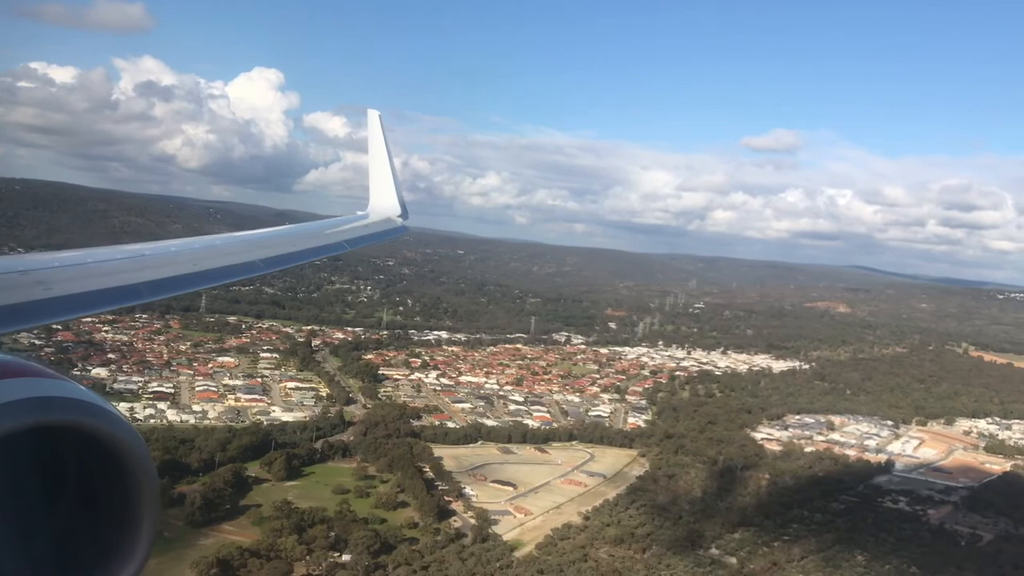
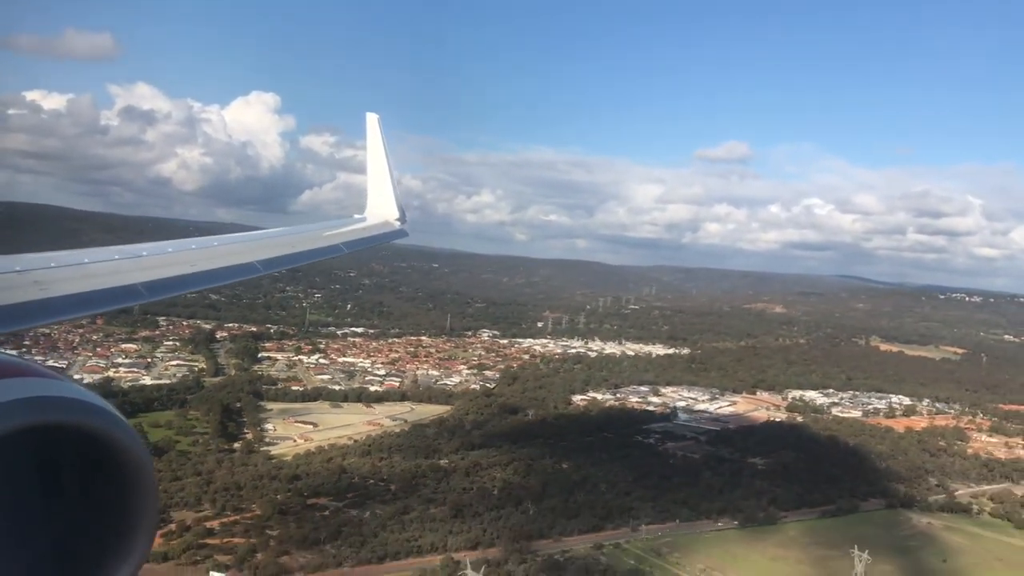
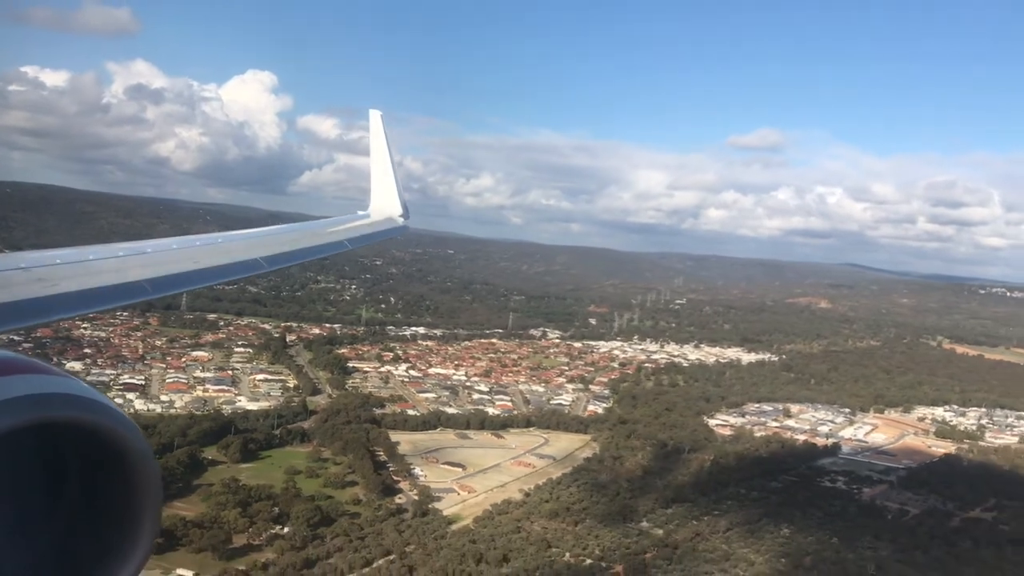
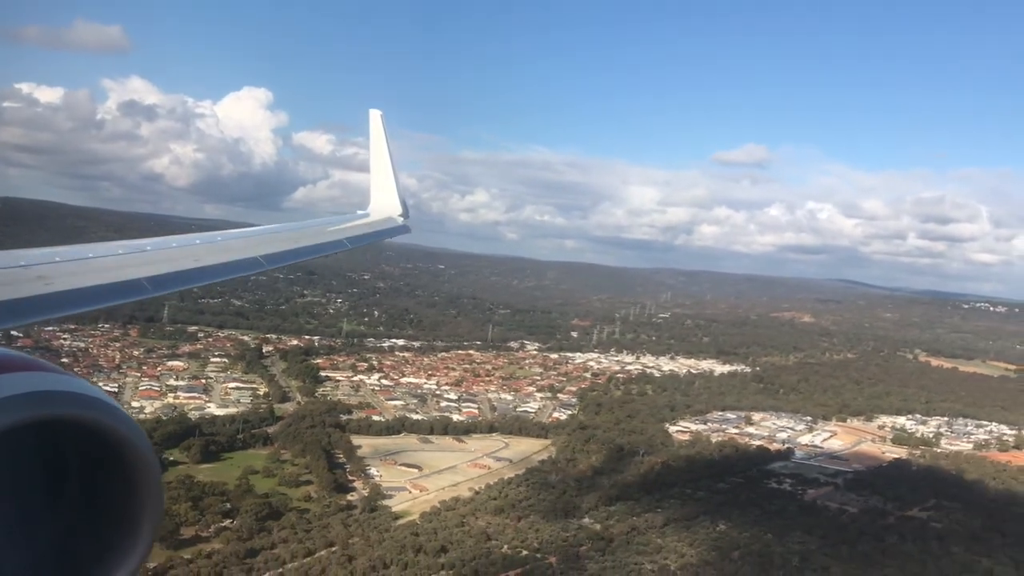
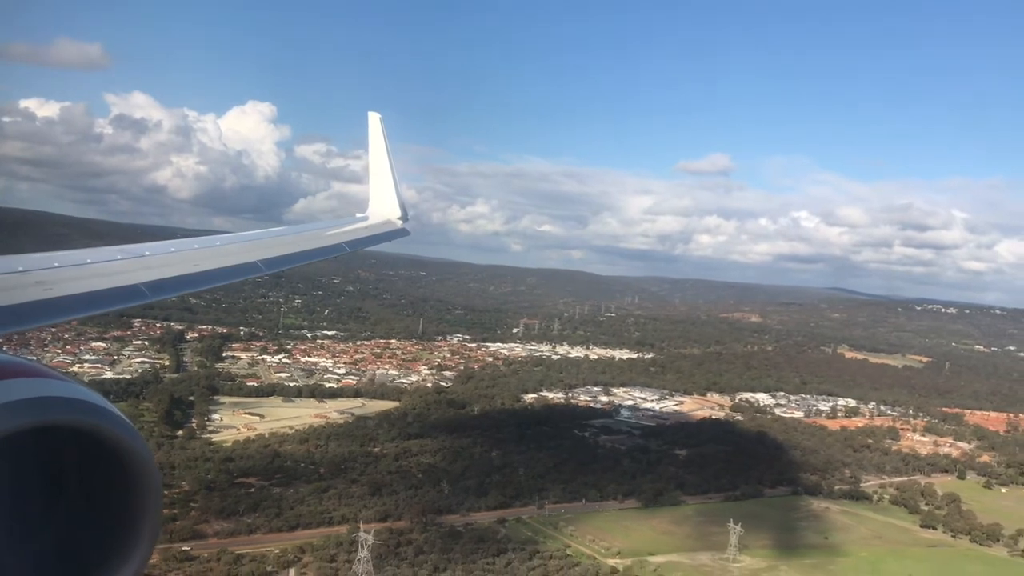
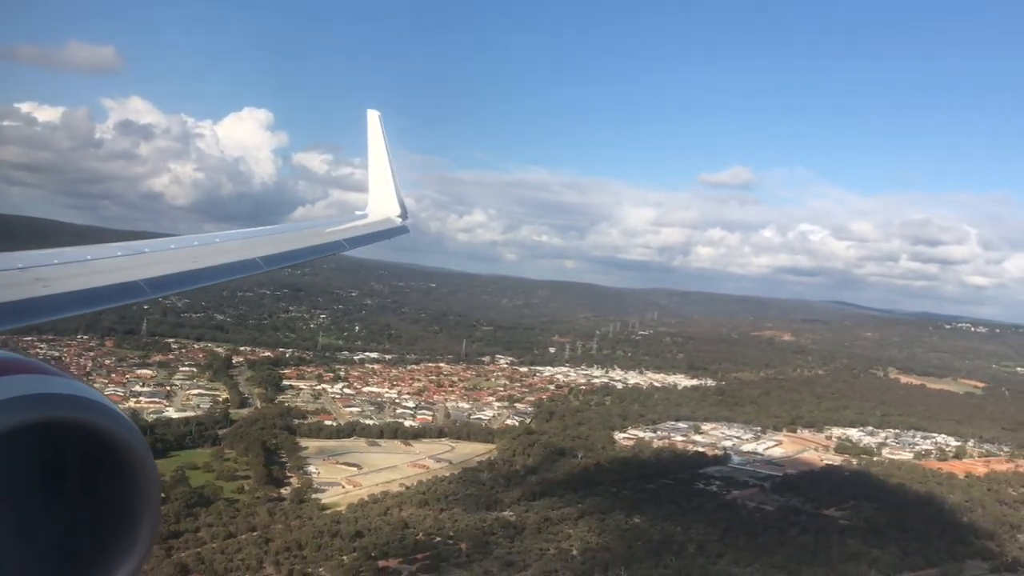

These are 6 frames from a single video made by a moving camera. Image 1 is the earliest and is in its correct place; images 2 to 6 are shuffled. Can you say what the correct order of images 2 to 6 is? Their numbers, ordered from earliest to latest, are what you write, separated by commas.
3, 4, 6, 2, 5
